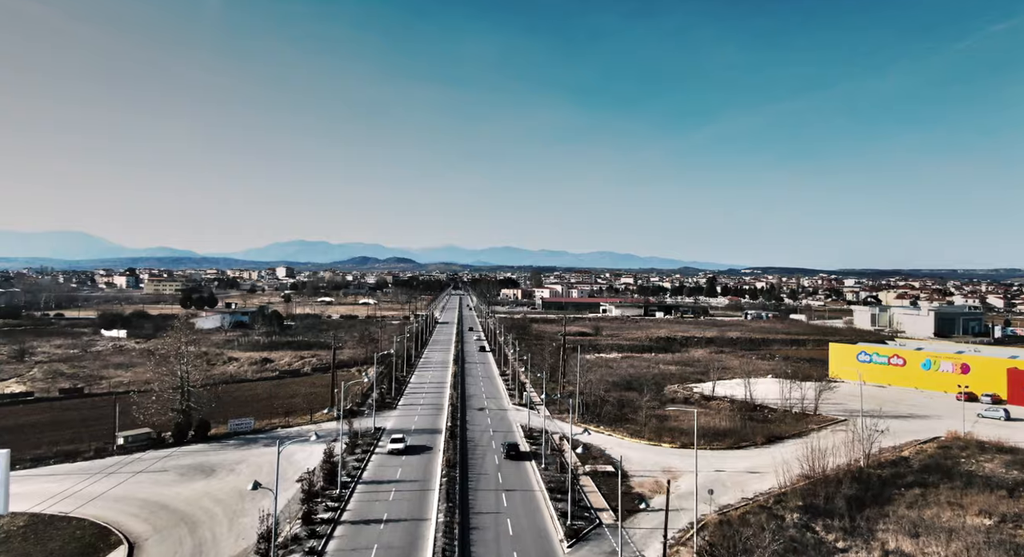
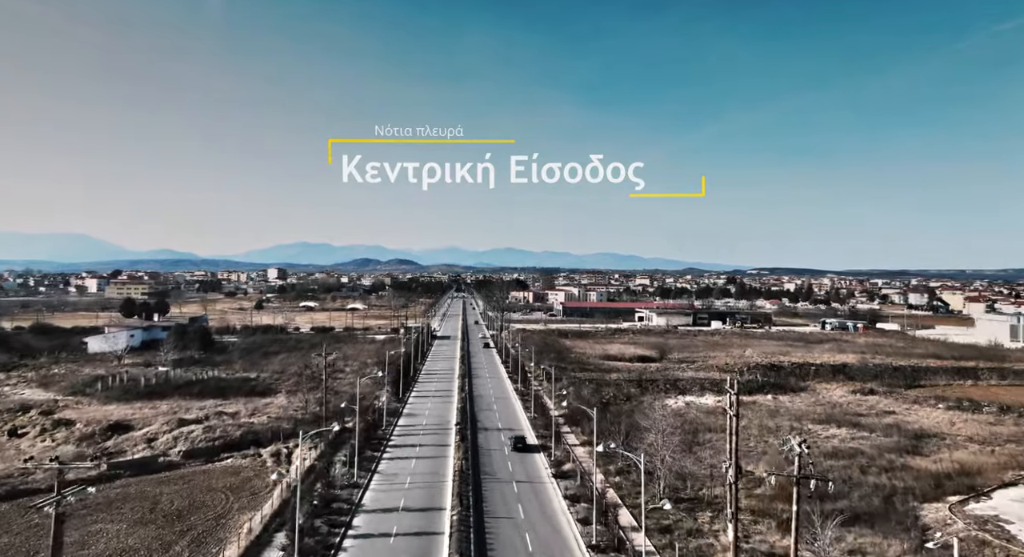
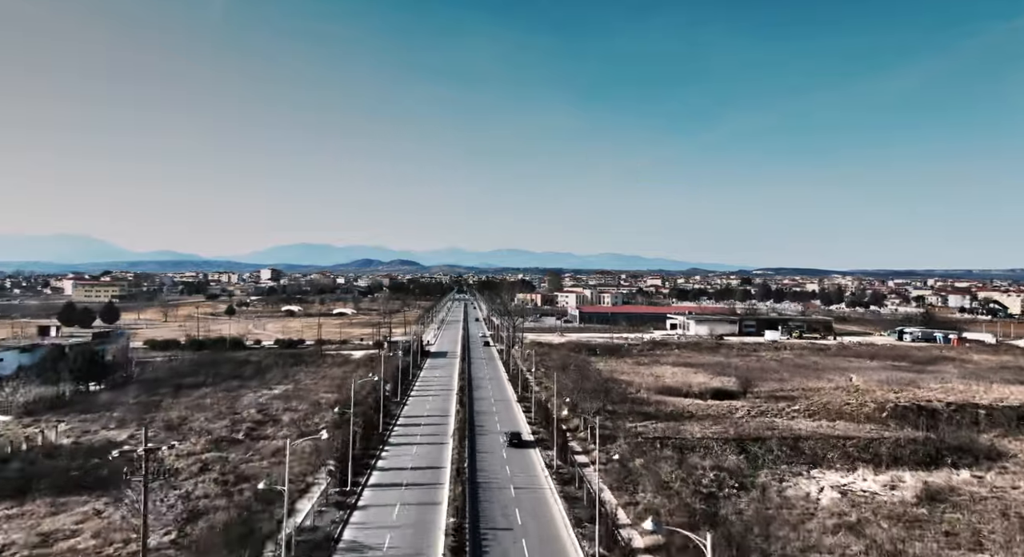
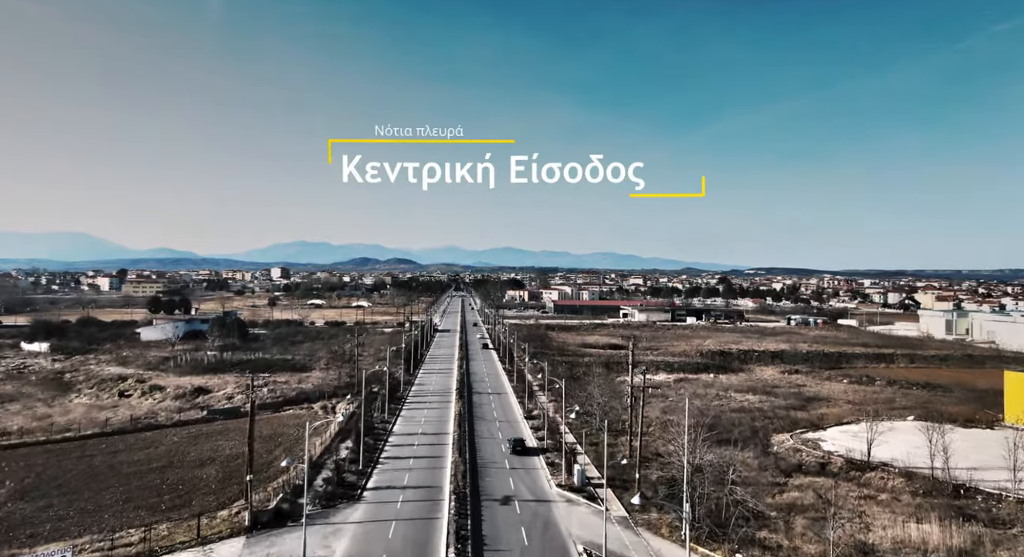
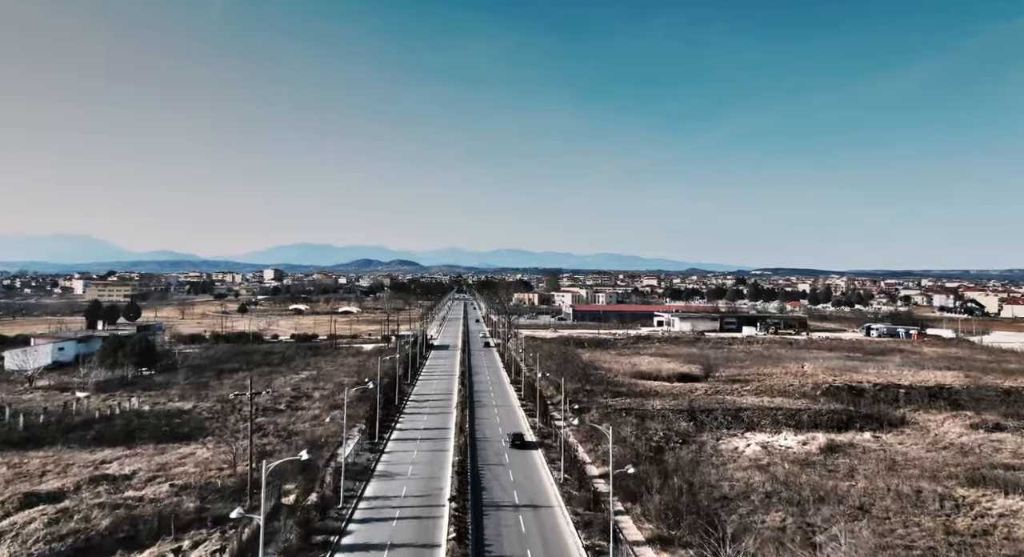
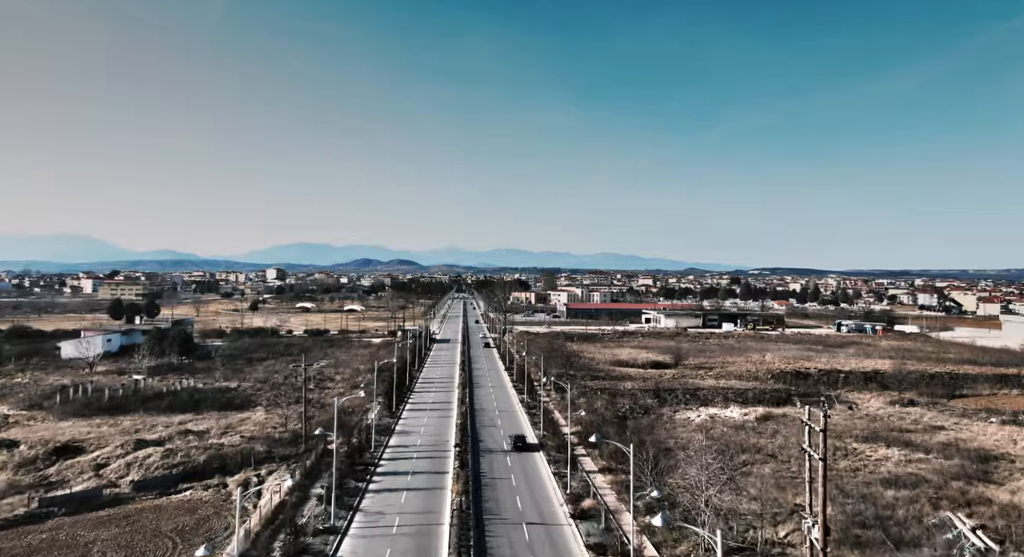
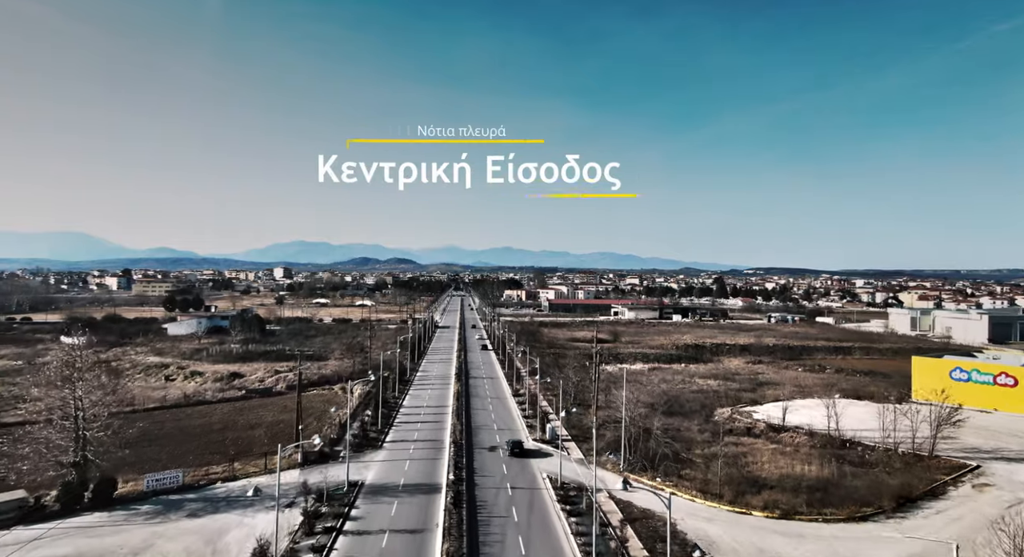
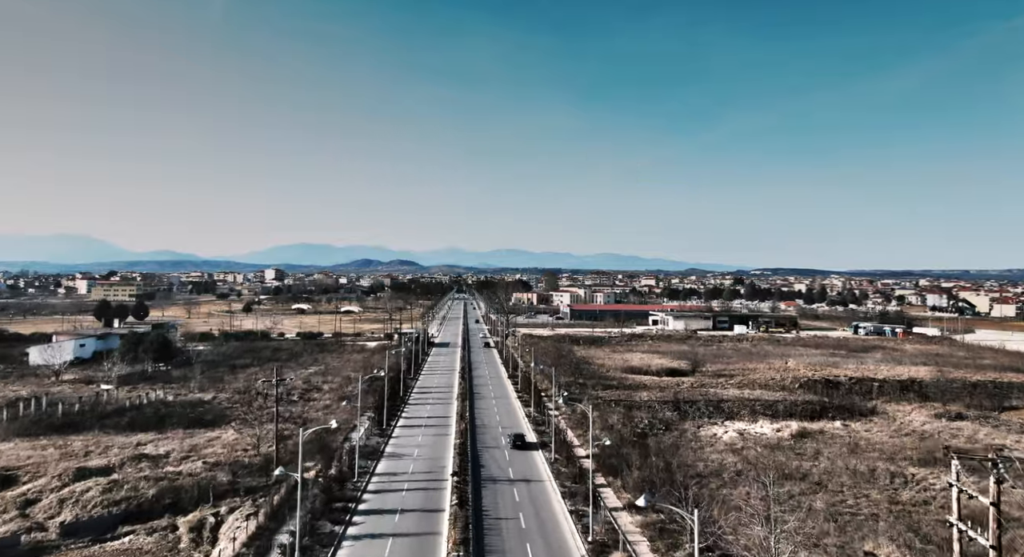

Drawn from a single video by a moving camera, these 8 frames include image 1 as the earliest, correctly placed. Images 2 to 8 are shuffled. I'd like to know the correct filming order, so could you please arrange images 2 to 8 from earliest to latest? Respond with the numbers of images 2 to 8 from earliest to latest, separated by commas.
7, 4, 2, 6, 8, 5, 3
